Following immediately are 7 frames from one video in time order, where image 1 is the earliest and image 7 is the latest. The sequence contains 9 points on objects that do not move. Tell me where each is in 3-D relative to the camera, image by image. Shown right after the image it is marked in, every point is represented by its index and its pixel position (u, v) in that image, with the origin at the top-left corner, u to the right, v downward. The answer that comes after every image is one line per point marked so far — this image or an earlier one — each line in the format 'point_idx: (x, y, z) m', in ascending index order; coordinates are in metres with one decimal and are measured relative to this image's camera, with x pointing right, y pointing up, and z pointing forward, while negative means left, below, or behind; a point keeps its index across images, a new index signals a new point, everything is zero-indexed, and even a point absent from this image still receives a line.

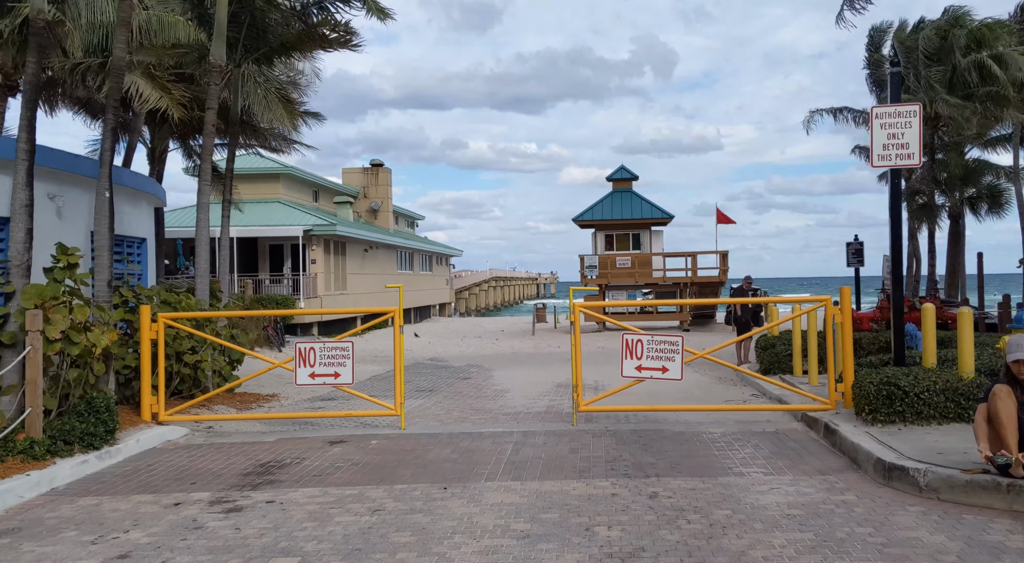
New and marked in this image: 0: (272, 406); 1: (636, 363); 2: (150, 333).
0: (-3.3, -1.7, +10.5) m
1: (+1.3, -0.9, +8.0) m
2: (-4.1, -0.6, +8.6) m
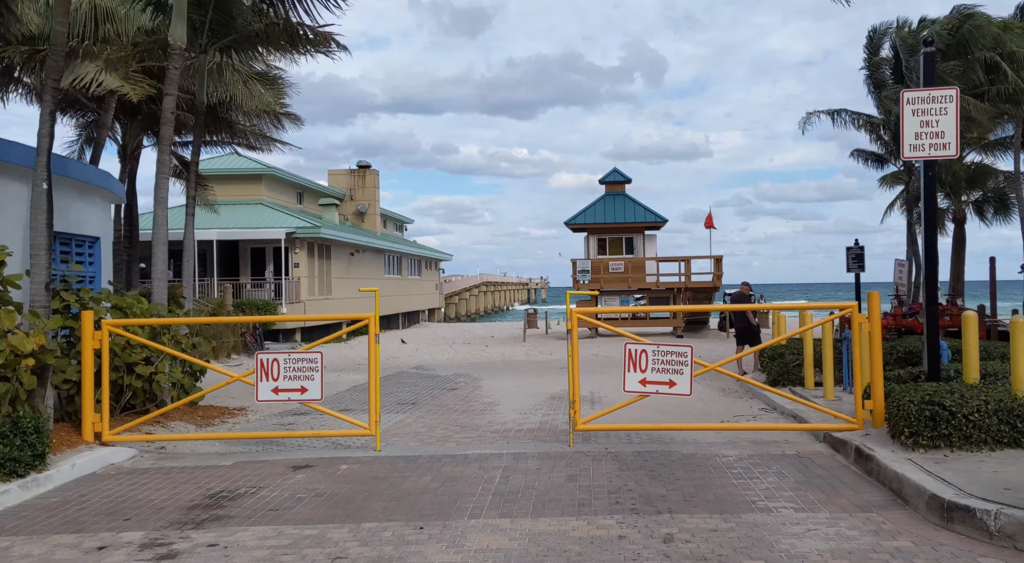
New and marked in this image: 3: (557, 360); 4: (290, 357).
0: (-3.5, -1.8, +9.6) m
1: (+1.2, -0.9, +7.2) m
2: (-4.2, -0.6, +7.6) m
3: (+1.2, -2.1, +20.0) m
4: (-2.2, -0.8, +7.6) m
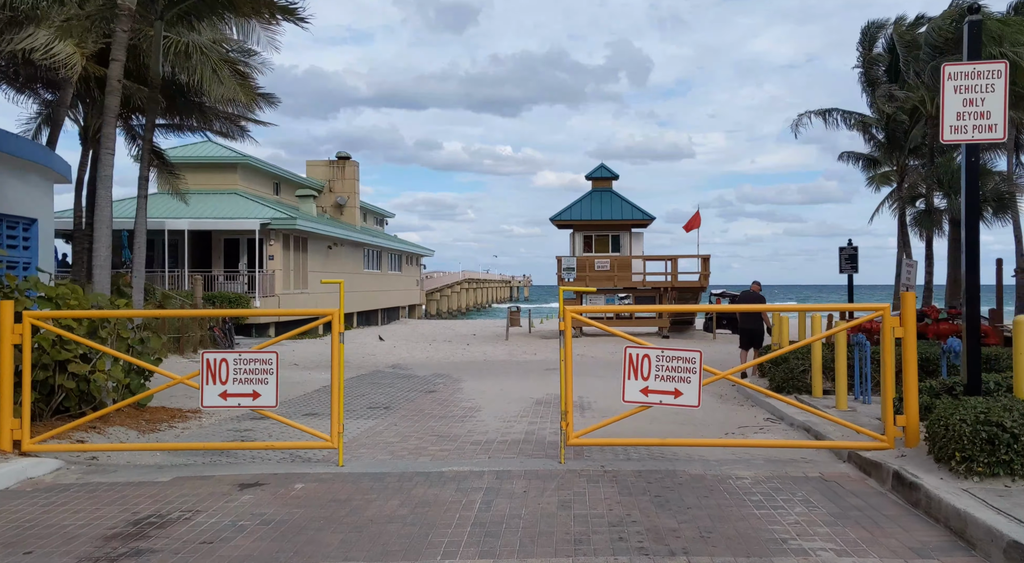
0: (-3.7, -1.6, +8.6) m
1: (+1.1, -0.9, +6.3) m
2: (-4.4, -0.5, +6.6) m
3: (+0.7, -2.0, +19.1) m
4: (-2.4, -0.7, +6.6) m
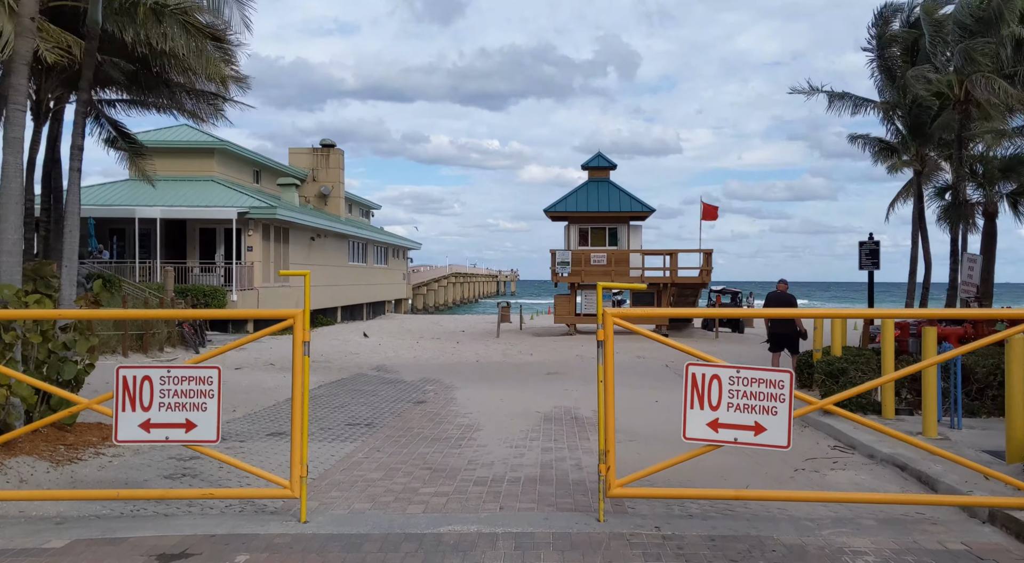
0: (-3.6, -1.6, +6.9) m
1: (+1.2, -0.8, +4.7) m
2: (-4.2, -0.4, +4.9) m
3: (+0.6, -1.9, +17.5) m
4: (-2.2, -0.6, +4.9) m
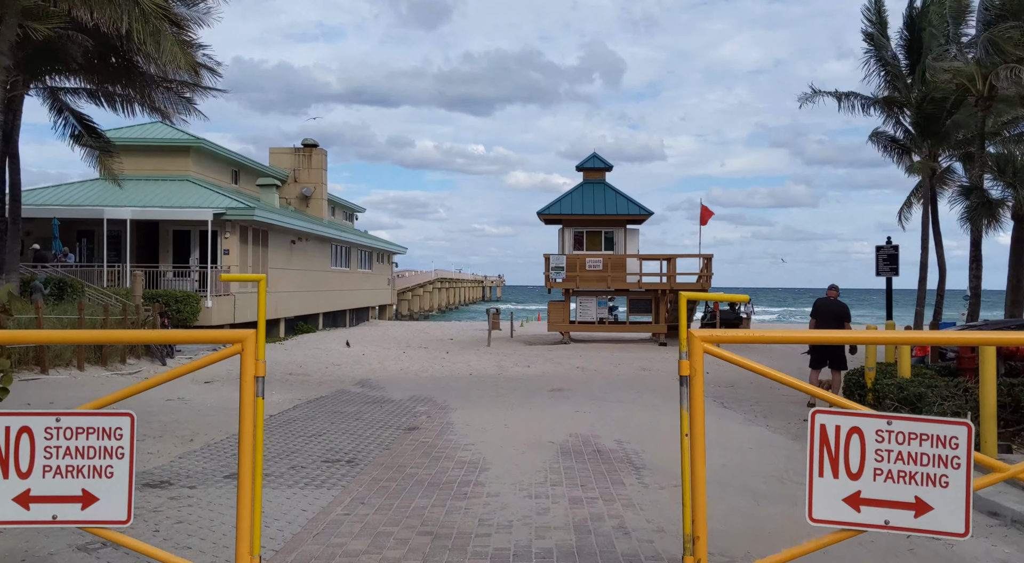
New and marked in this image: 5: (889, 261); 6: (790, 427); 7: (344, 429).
0: (-3.4, -1.6, +5.3) m
1: (+1.4, -0.9, +3.2) m
2: (-4.0, -0.4, +3.3) m
3: (+0.6, -2.0, +16.0) m
4: (-2.0, -0.6, +3.4) m
5: (+9.6, +0.5, +19.2) m
6: (+3.5, -1.9, +9.6) m
7: (-2.1, -1.8, +9.3) m
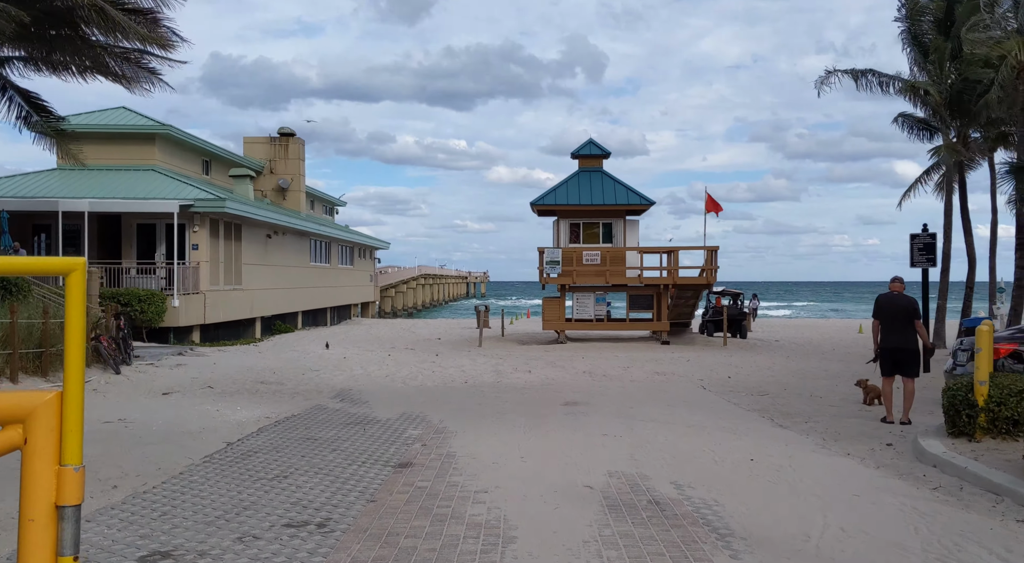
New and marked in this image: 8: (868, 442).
0: (-3.2, -1.6, +3.2) m
1: (+1.7, -0.9, +1.3) m
2: (-3.7, -0.5, +1.3) m
3: (+0.6, -1.9, +14.0) m
4: (-1.7, -0.6, +1.3) m
5: (+9.5, +0.7, +17.5) m
6: (+3.7, -1.8, +7.7) m
7: (-1.9, -1.8, +7.3) m
8: (+3.9, -1.8, +8.4) m
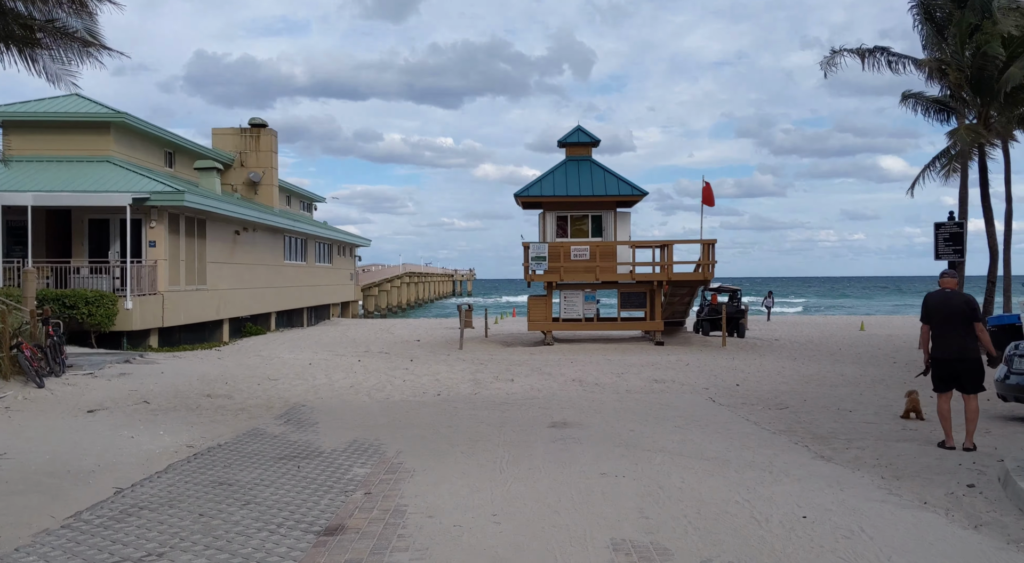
0: (-3.3, -1.6, +1.2) m
1: (+1.6, -0.8, -0.7) m
2: (-3.8, -0.5, -0.7) m
3: (+0.3, -1.8, +12.1) m
4: (-1.8, -0.7, -0.6) m
5: (+9.1, +0.8, +15.7) m
6: (+3.5, -1.7, +5.8) m
7: (-2.1, -1.8, +5.3) m
8: (+3.7, -1.7, +6.5) m
